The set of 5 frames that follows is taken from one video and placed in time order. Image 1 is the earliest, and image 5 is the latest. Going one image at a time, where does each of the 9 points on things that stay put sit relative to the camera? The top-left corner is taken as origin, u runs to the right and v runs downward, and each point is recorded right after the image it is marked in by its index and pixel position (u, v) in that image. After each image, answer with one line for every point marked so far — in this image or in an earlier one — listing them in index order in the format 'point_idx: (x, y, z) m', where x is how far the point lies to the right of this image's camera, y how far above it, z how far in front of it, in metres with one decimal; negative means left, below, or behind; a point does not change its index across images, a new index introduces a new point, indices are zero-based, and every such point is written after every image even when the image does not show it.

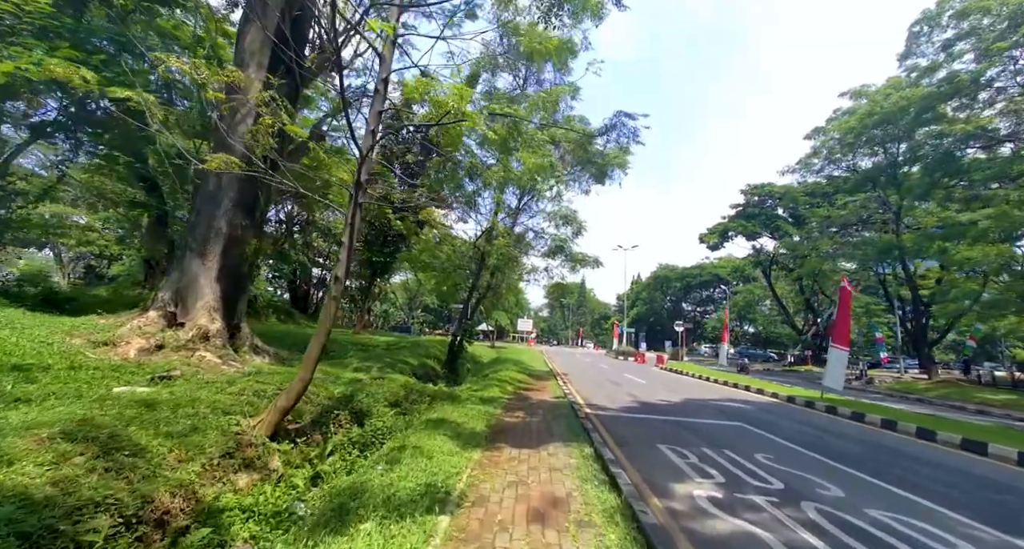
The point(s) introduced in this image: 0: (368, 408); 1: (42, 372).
0: (-2.1, -1.9, +6.5) m
1: (-5.1, -1.0, +4.8) m
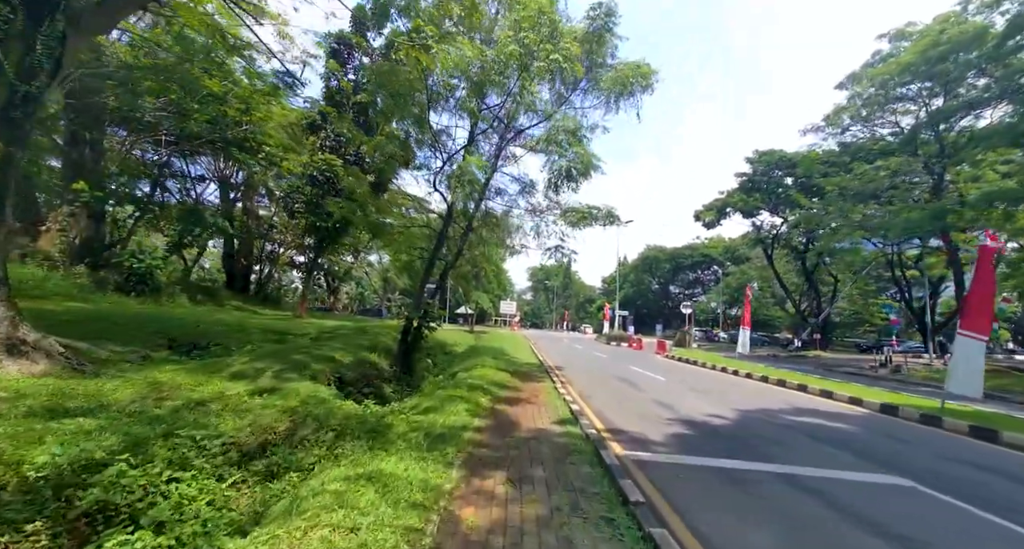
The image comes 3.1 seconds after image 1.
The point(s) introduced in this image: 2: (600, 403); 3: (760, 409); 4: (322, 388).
0: (-2.3, -1.3, +2.7) m
1: (-5.2, -0.5, +0.9) m
2: (+1.5, -2.3, +7.8) m
3: (+4.5, -2.4, +8.1) m
4: (-2.7, -1.6, +6.3) m
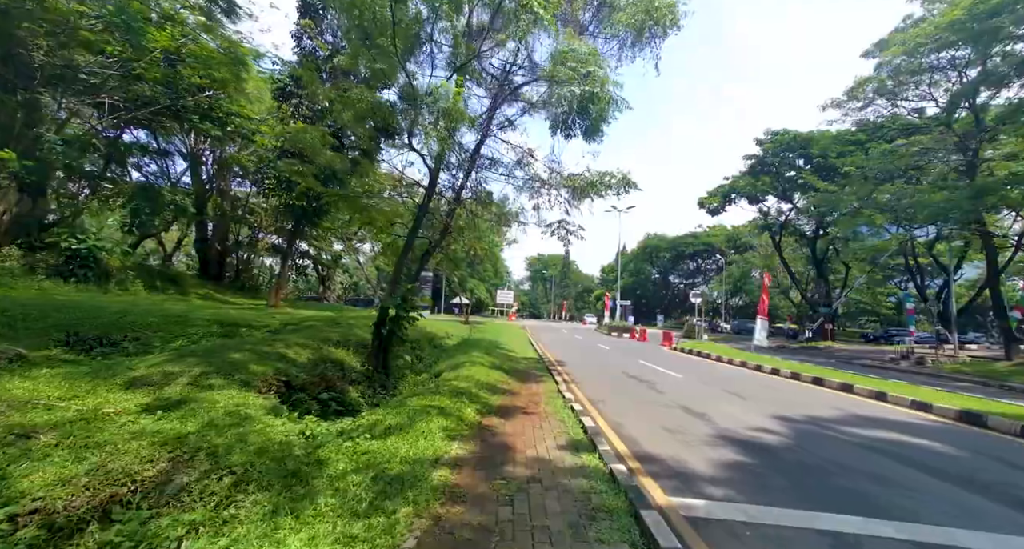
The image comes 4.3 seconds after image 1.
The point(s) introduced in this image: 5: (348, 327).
0: (-2.3, -1.1, +1.1) m
1: (-5.3, -0.3, -0.7) m
2: (+1.5, -2.0, +6.3) m
3: (+4.4, -2.1, +6.6) m
4: (-2.8, -1.3, +4.7) m
5: (-3.6, -1.1, +9.7) m
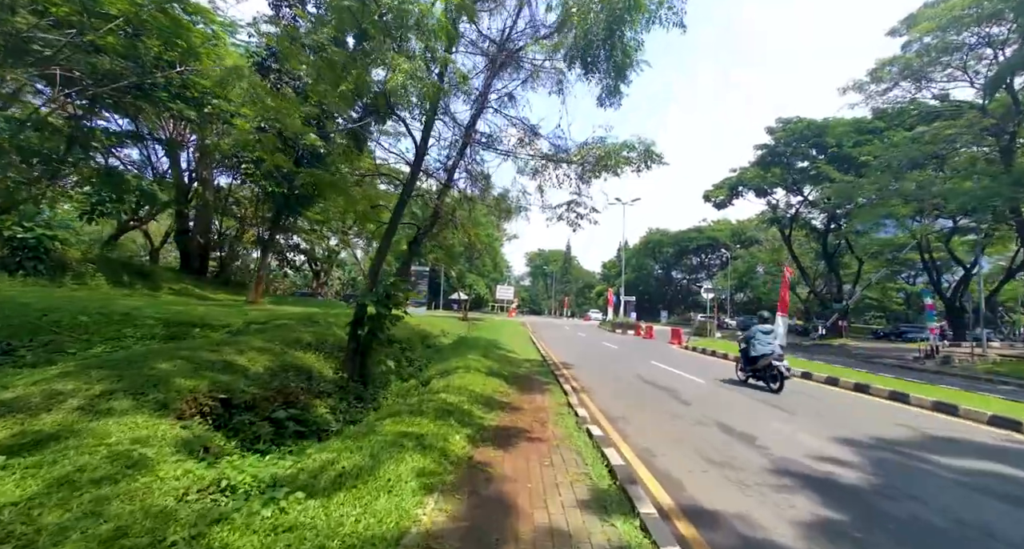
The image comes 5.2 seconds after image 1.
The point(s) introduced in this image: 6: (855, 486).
0: (-2.3, -1.0, -0.1) m
1: (-5.2, -0.3, -1.9) m
2: (+1.5, -1.8, +5.1) m
3: (+4.4, -2.0, +5.4) m
4: (-2.7, -1.2, +3.5) m
5: (-3.6, -1.0, +8.5) m
6: (+2.9, -1.8, +3.8) m
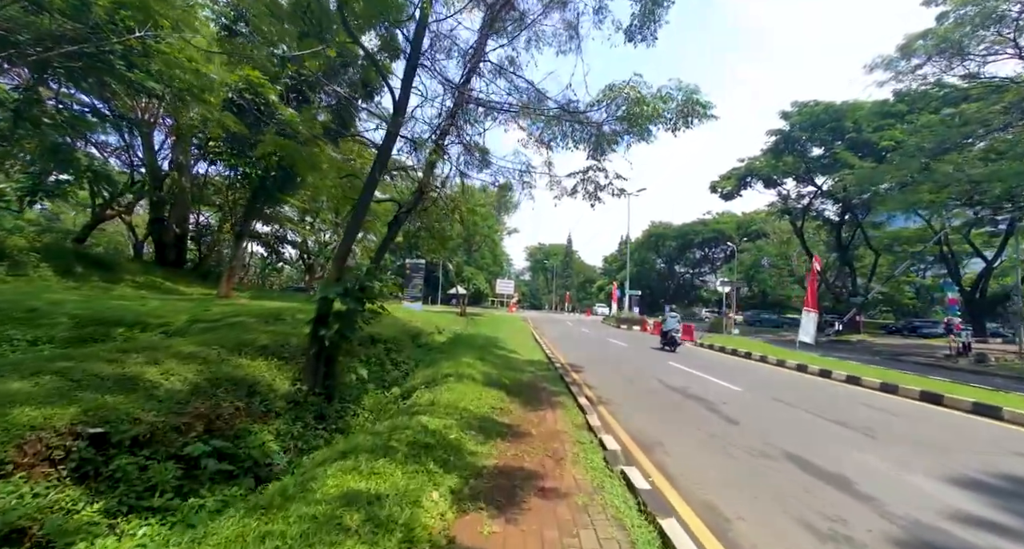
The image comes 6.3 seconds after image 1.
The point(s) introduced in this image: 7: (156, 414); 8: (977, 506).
0: (-2.3, -1.0, -1.5) m
1: (-5.2, -0.2, -3.3) m
2: (+1.5, -1.7, +3.7) m
3: (+4.5, -1.8, +4.0) m
4: (-2.7, -1.1, +2.1) m
5: (-3.5, -0.8, +7.1) m
6: (+3.0, -1.7, +2.4) m
7: (-2.9, -1.1, +3.6) m
8: (+3.5, -1.8, +3.4) m
